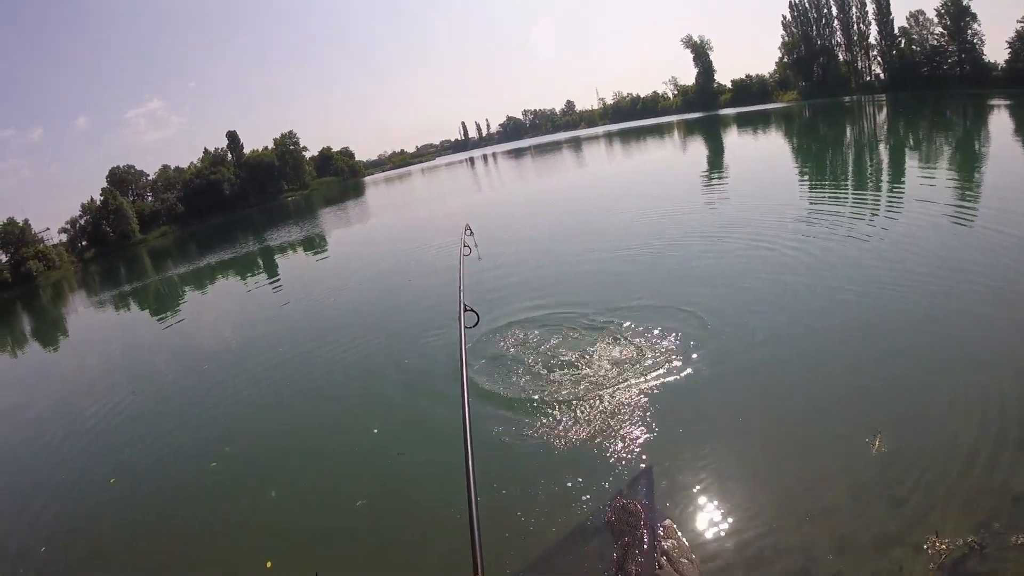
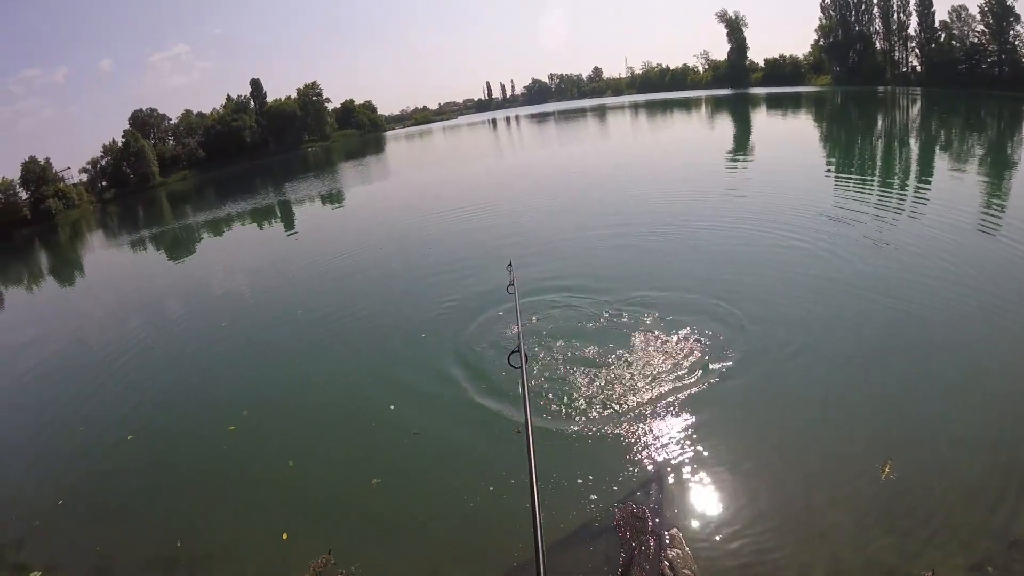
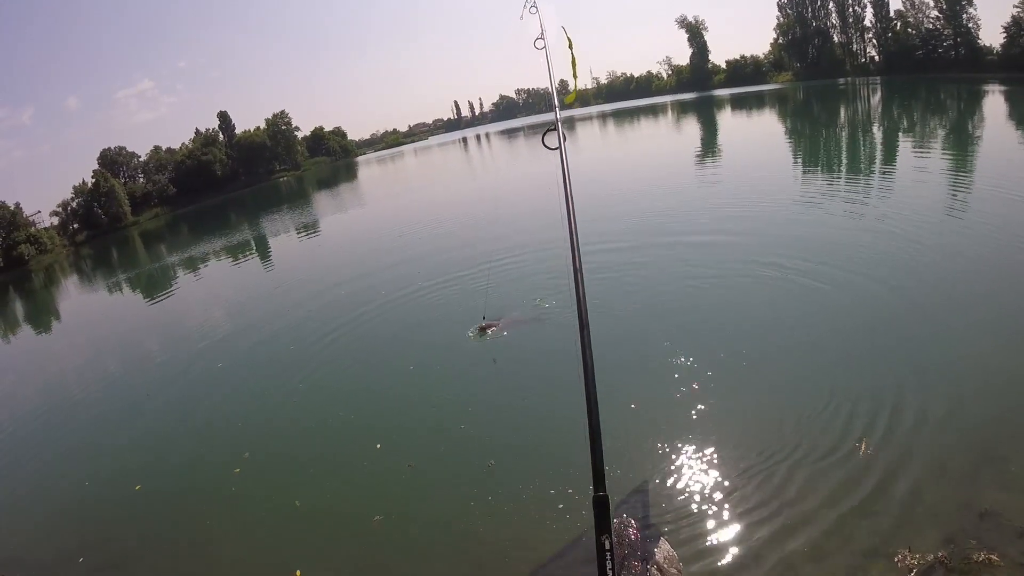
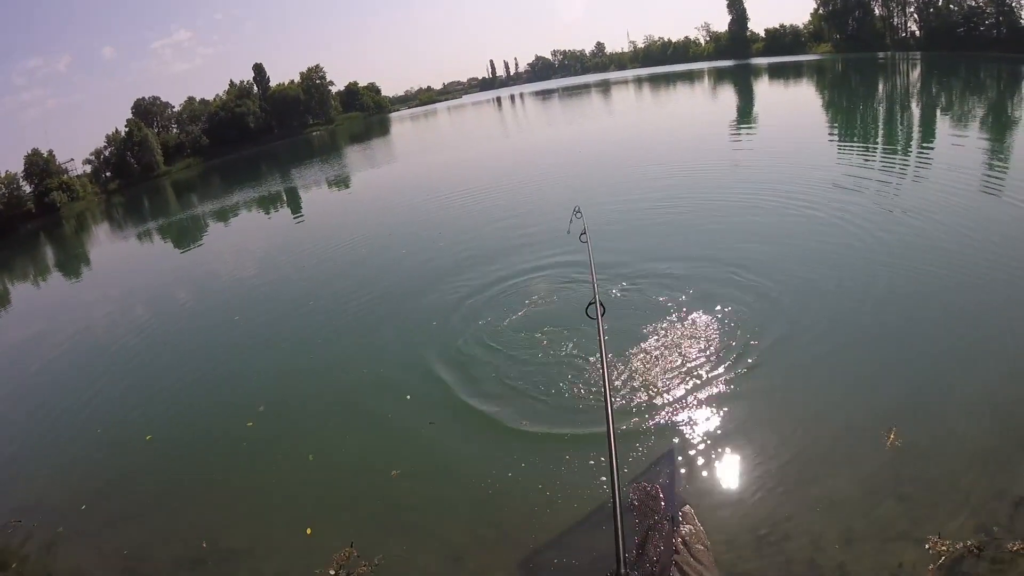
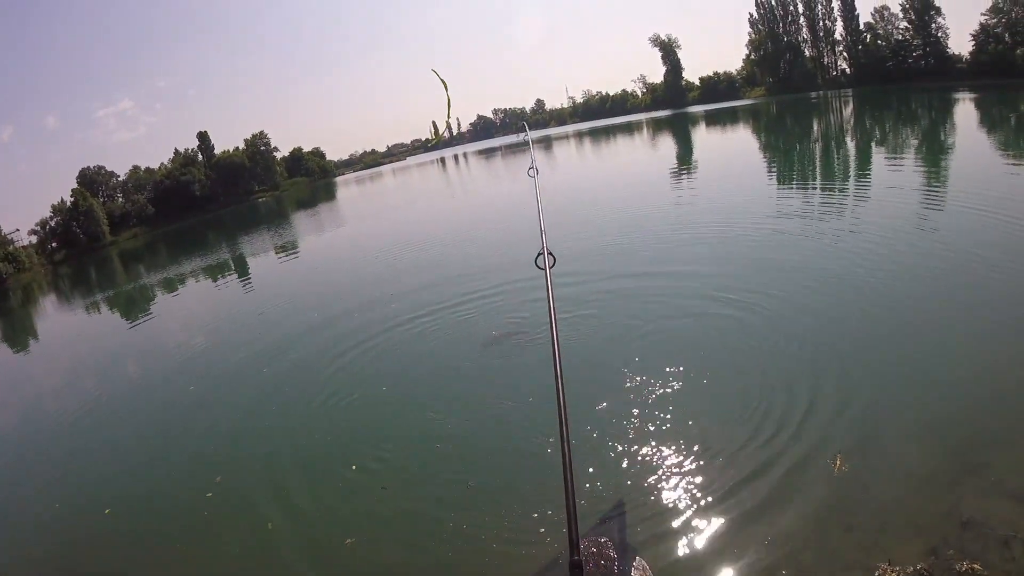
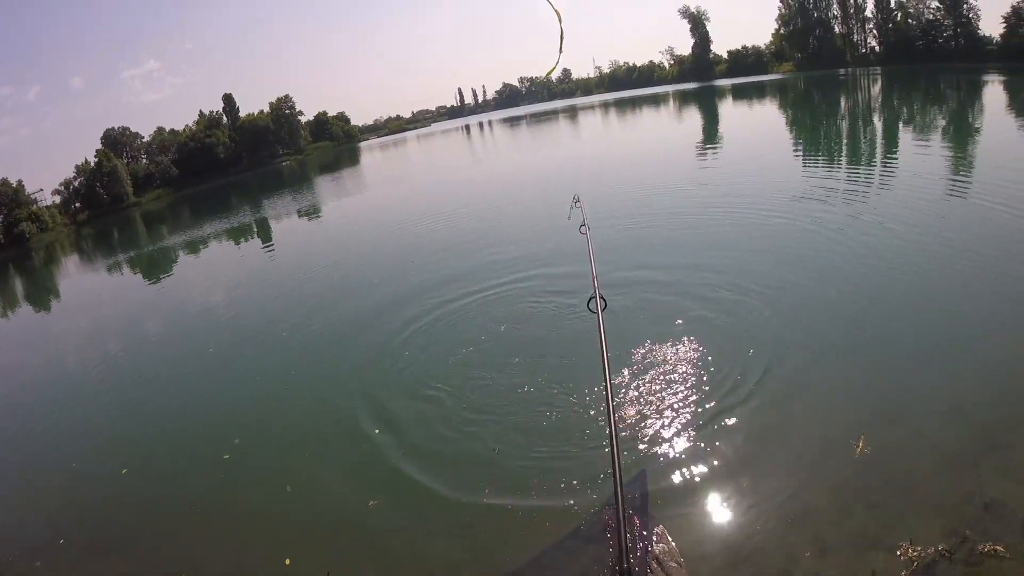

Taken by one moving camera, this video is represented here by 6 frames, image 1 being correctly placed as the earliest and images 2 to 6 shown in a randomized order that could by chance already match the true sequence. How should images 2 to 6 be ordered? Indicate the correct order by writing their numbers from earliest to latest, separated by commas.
2, 4, 6, 5, 3
